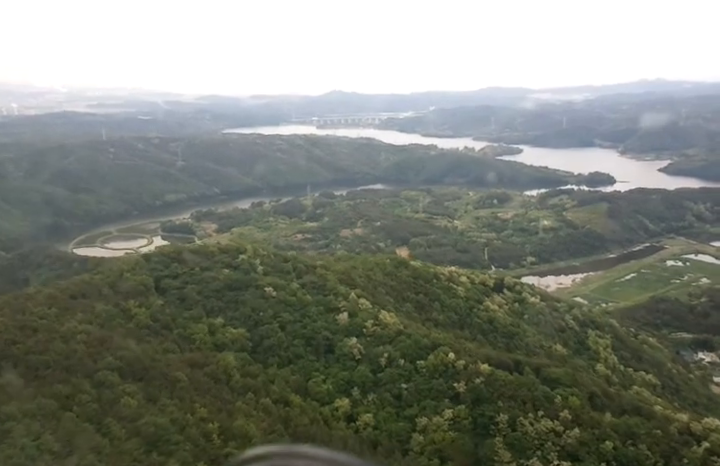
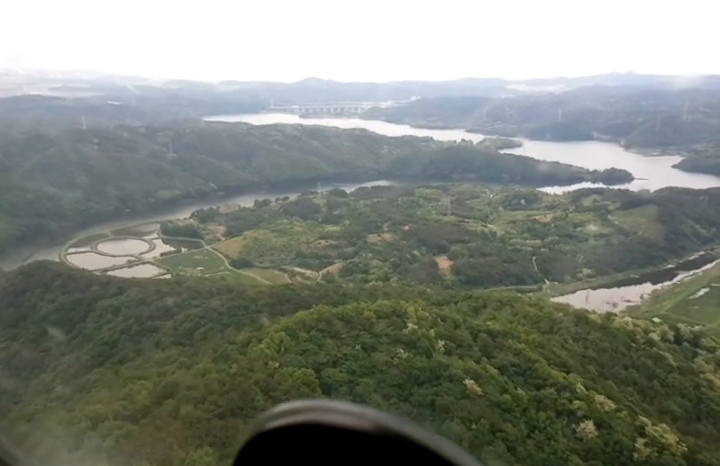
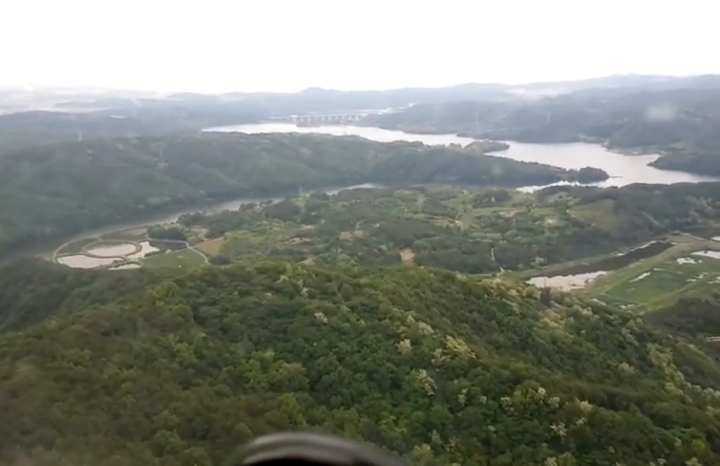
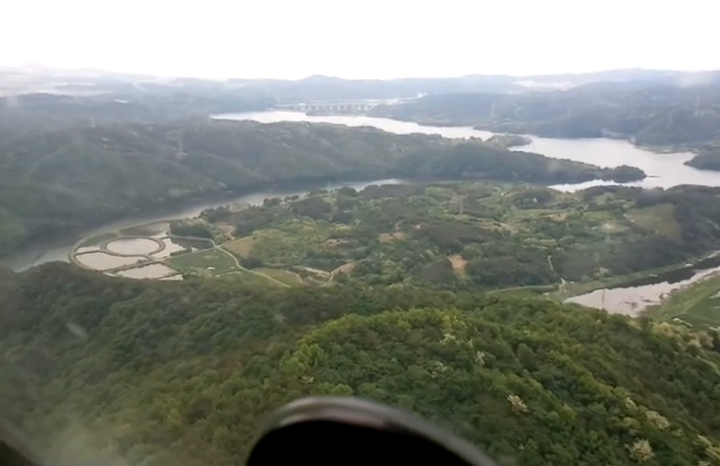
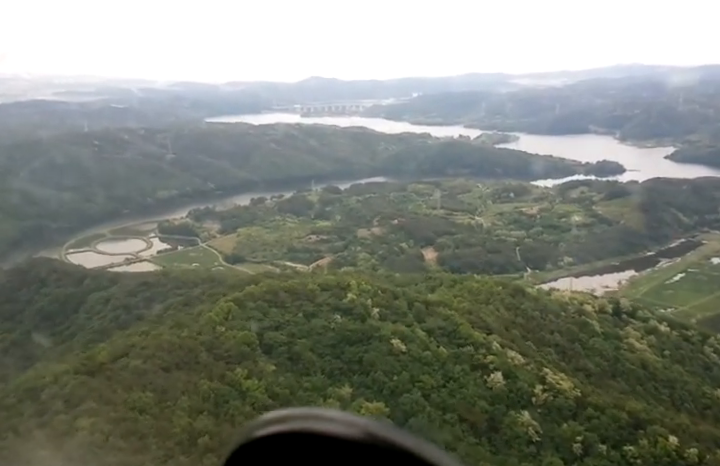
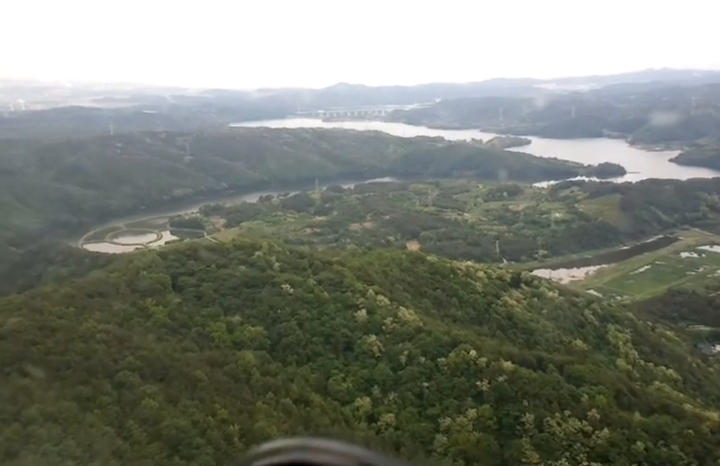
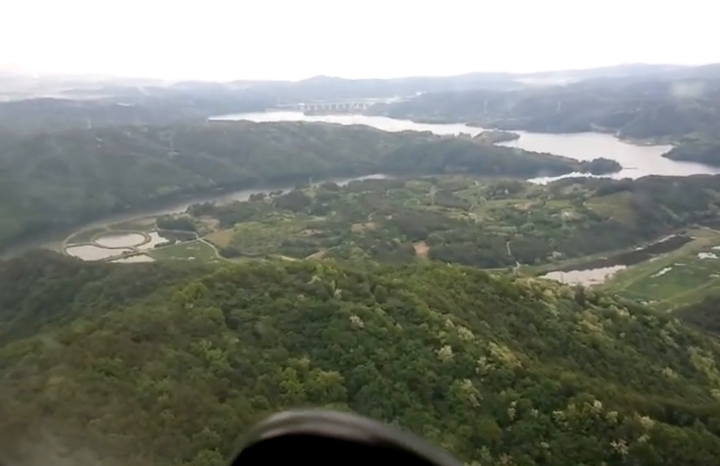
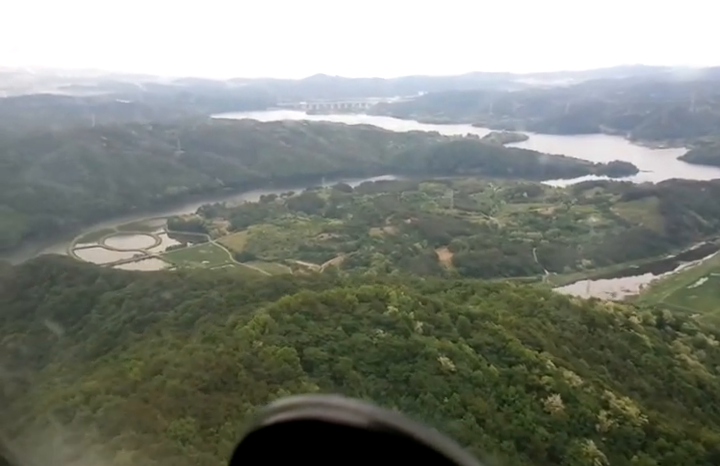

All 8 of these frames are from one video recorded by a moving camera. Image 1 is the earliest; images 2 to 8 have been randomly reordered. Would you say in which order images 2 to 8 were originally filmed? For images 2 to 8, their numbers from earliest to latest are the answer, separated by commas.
6, 3, 7, 5, 8, 2, 4
